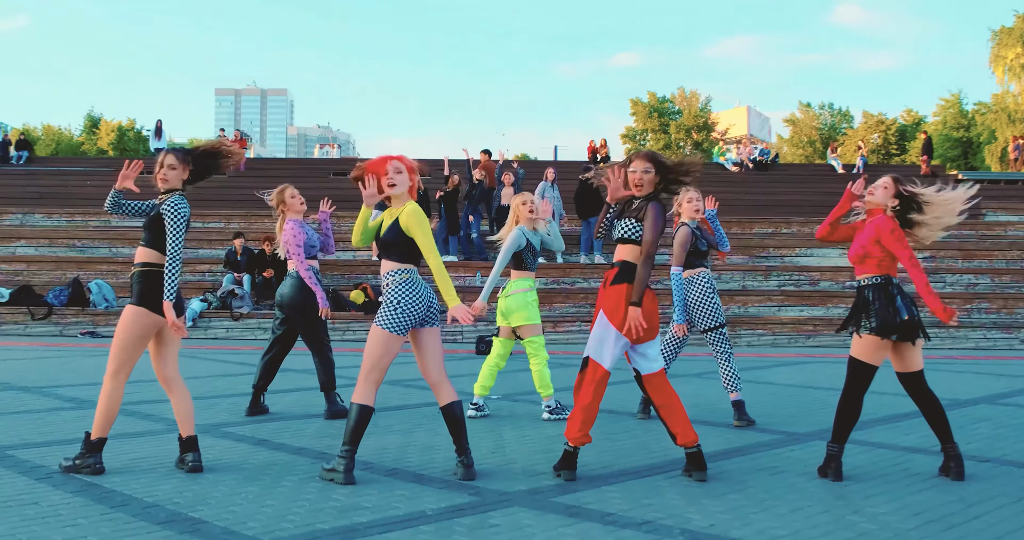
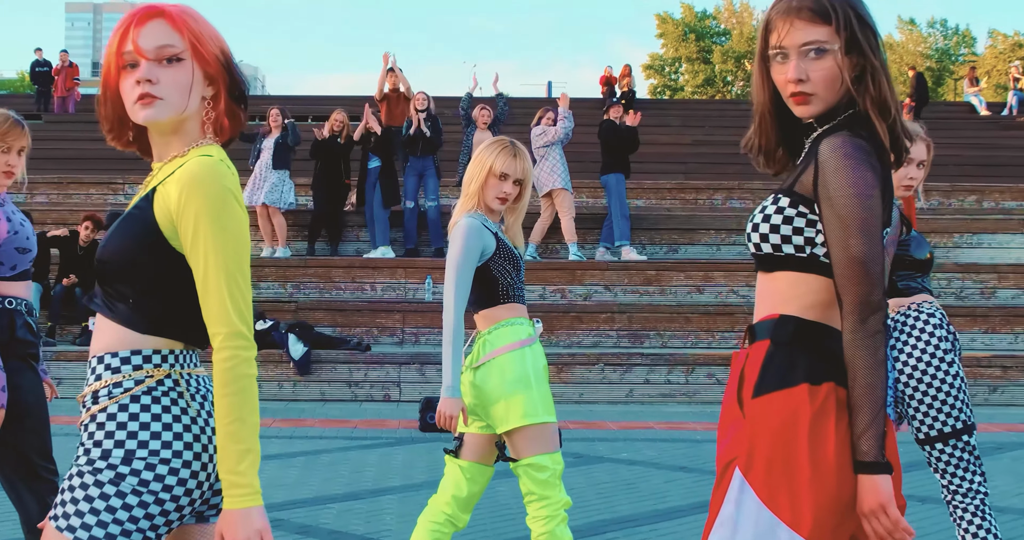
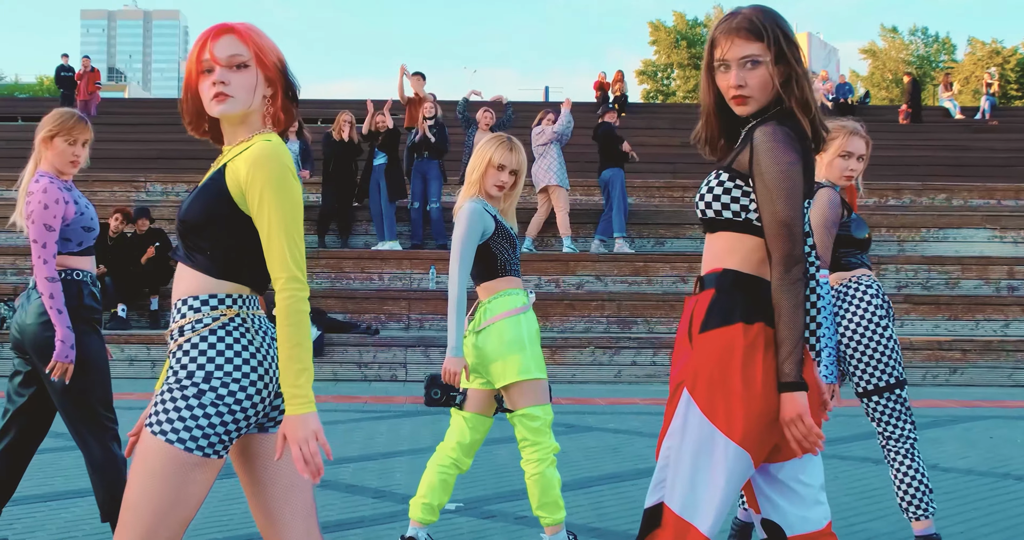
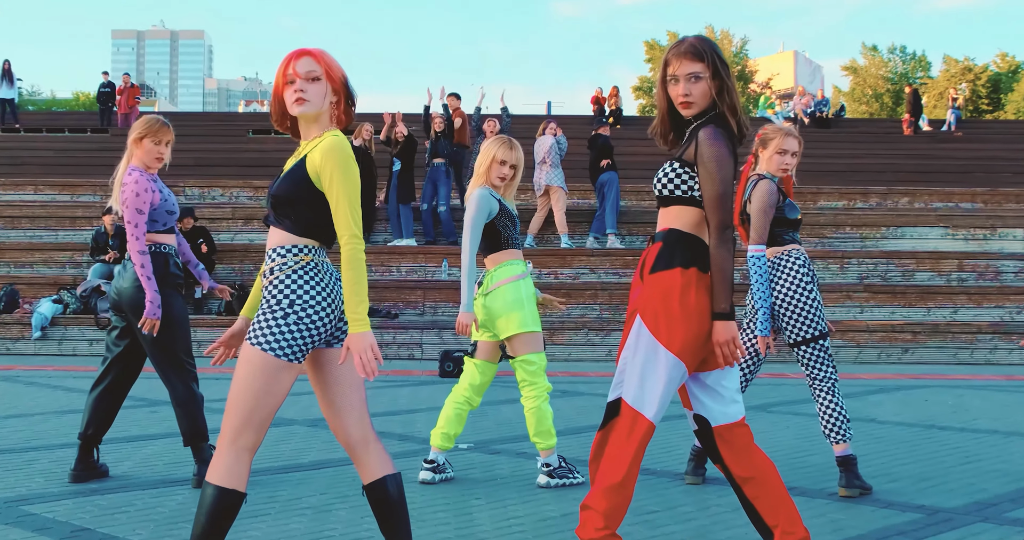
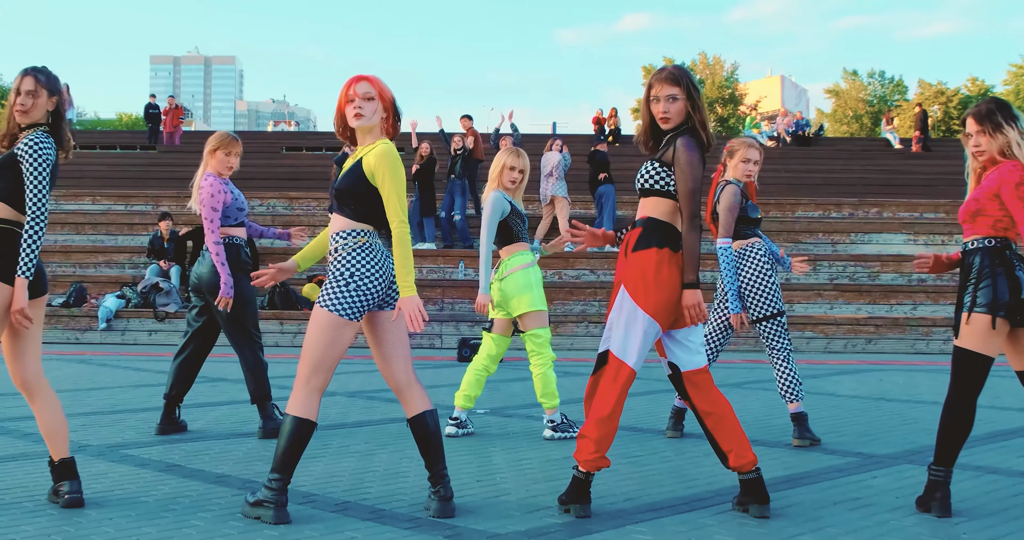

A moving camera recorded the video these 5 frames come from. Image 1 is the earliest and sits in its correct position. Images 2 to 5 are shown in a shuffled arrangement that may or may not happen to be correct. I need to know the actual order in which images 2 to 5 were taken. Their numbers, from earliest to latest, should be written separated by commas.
5, 4, 3, 2
